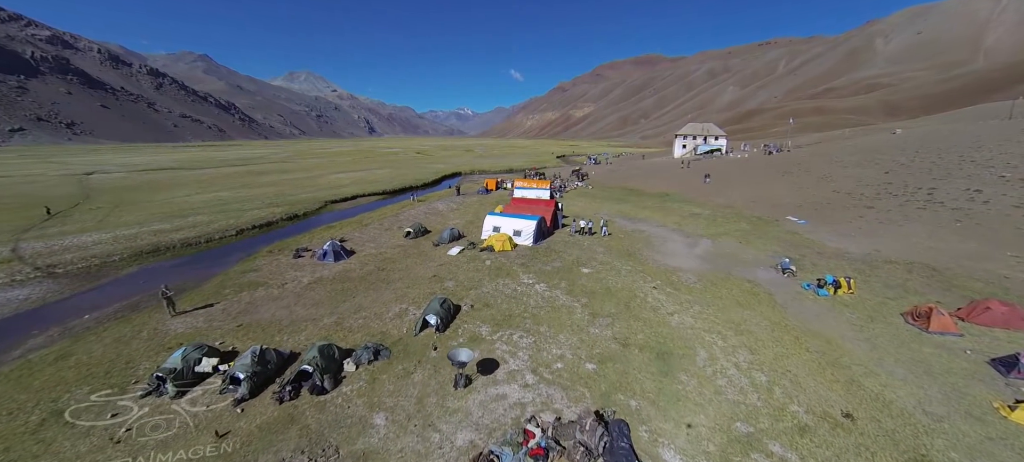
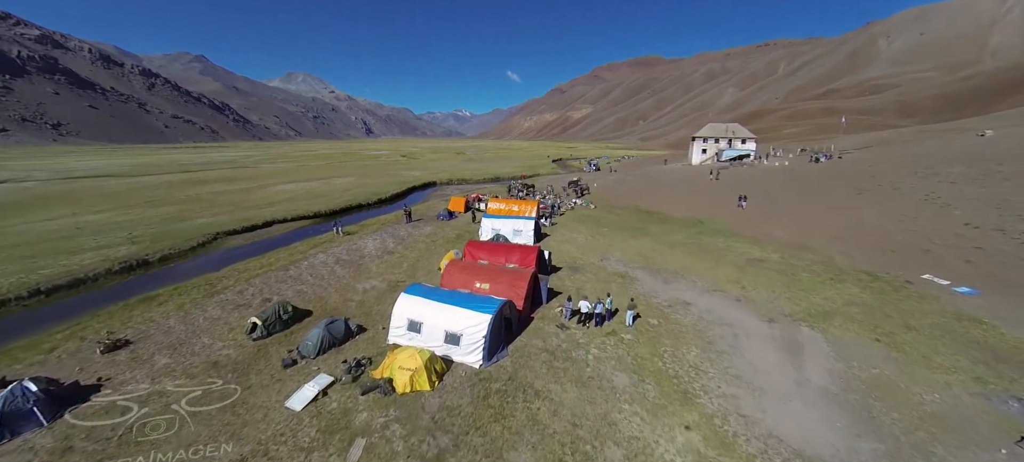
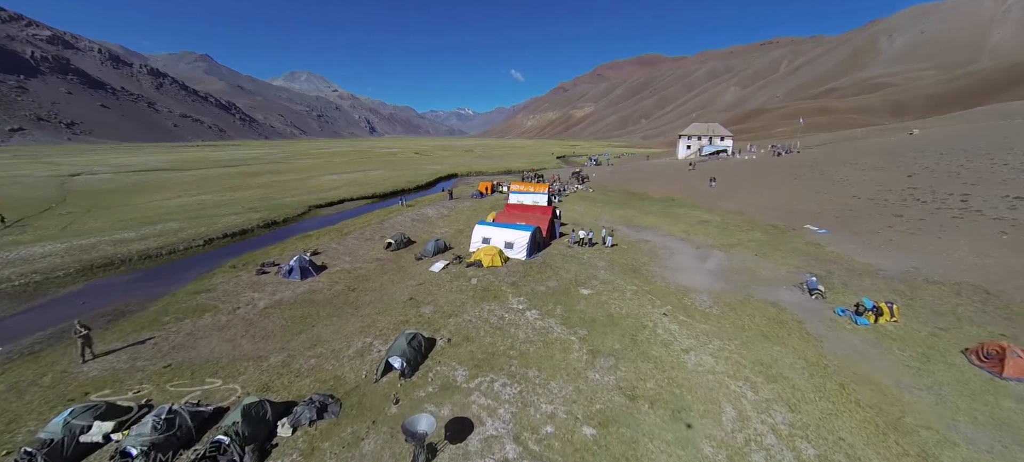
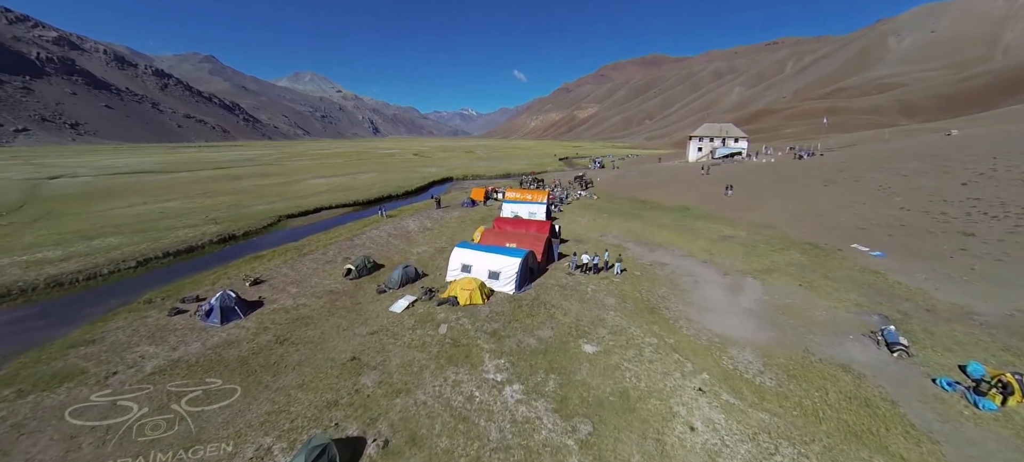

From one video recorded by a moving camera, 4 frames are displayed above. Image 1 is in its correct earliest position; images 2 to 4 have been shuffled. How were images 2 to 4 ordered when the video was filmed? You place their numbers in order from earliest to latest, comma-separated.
3, 4, 2
